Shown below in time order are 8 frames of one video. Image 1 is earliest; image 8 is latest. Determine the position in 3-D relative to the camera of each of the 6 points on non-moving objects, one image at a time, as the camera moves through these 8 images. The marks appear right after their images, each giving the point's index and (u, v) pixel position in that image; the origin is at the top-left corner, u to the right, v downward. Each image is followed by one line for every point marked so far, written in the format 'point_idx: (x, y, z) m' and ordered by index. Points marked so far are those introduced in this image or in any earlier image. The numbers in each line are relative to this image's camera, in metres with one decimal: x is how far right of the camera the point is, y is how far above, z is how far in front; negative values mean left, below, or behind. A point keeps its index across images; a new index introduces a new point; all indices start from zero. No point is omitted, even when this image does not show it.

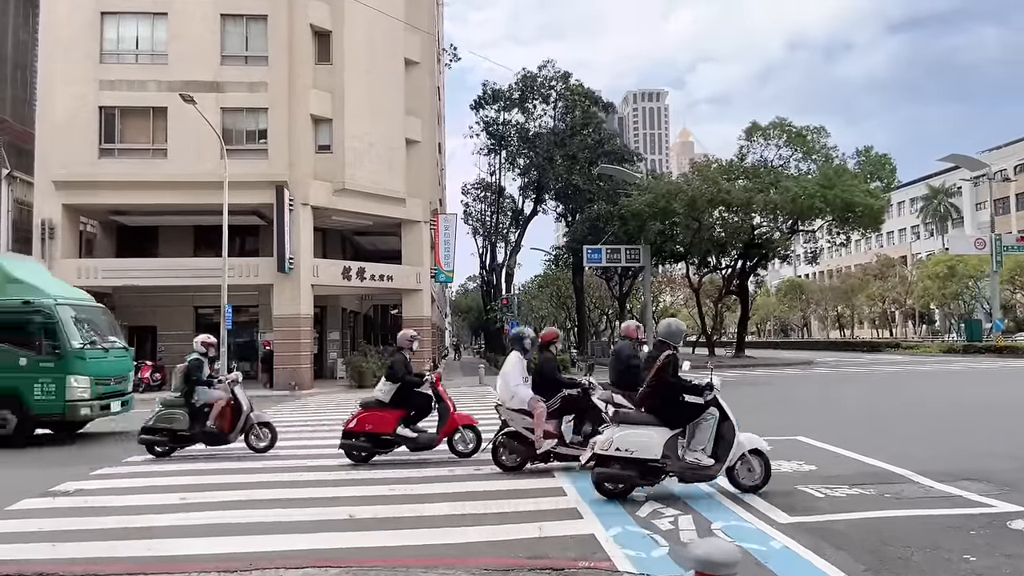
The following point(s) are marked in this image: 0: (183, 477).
0: (-4.0, -2.2, +8.8) m
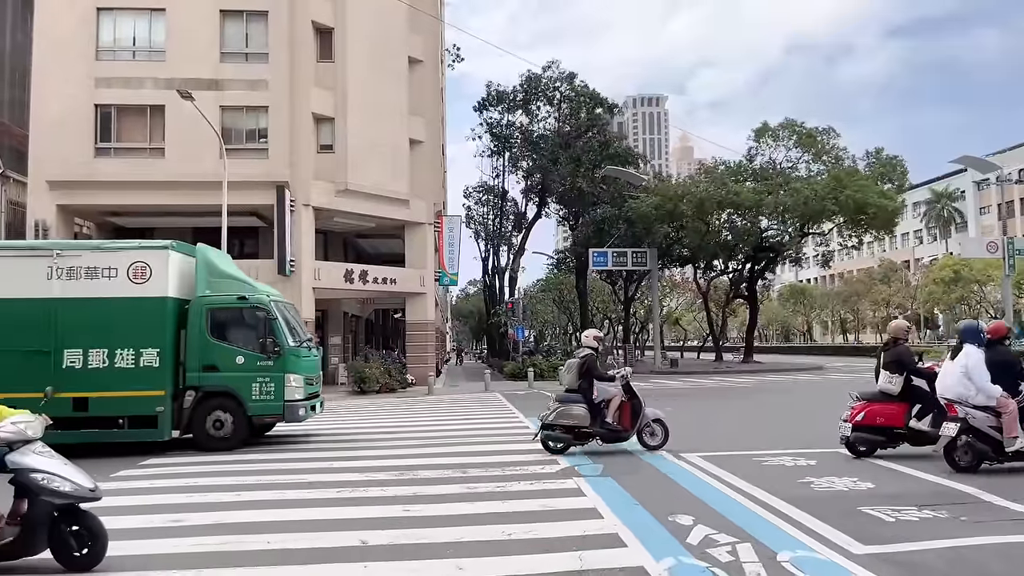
0: (-3.7, -2.2, +8.1) m
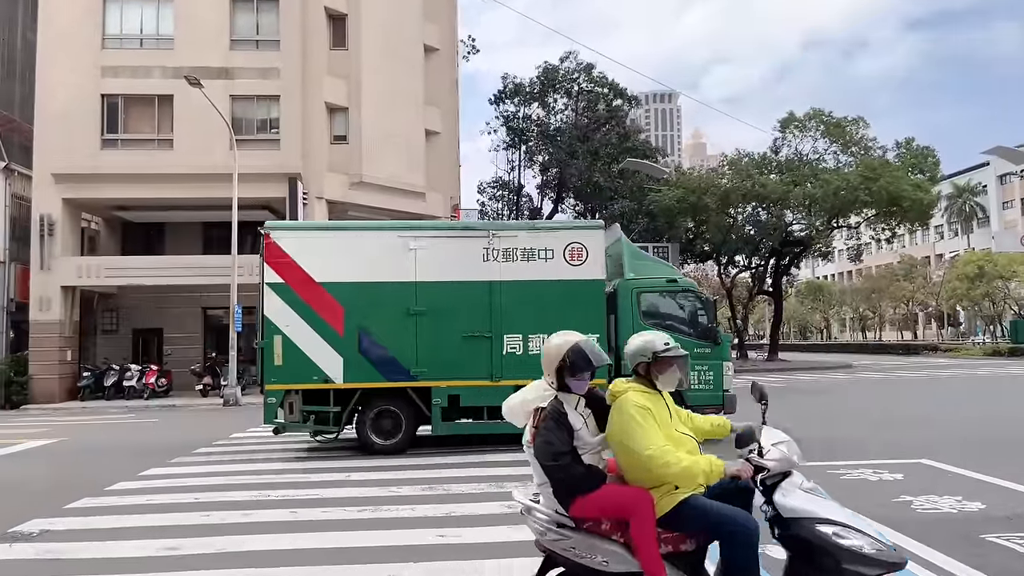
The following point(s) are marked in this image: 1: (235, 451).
0: (-3.3, -2.1, +7.1) m
1: (-4.3, -2.5, +11.4) m
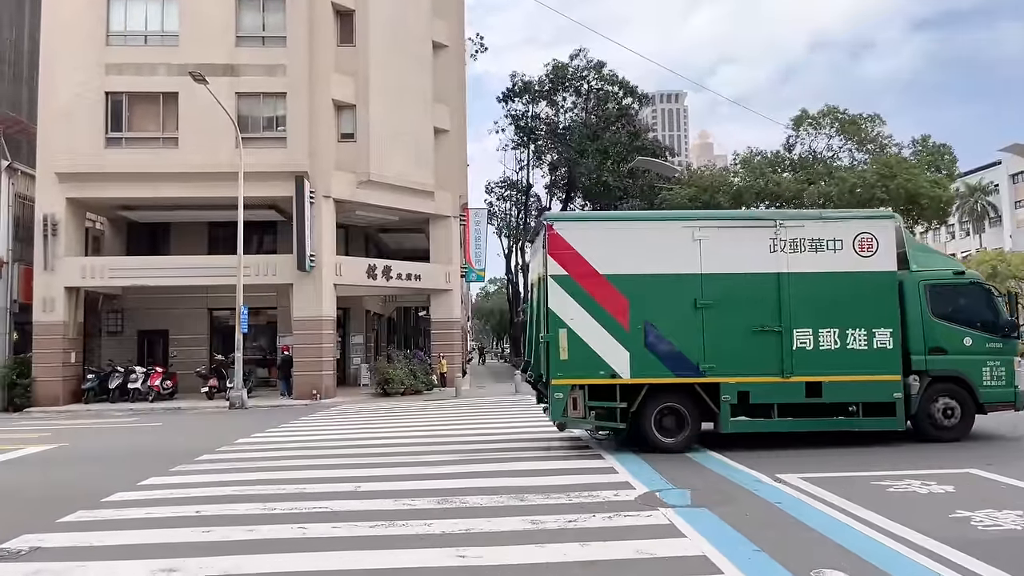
0: (-3.1, -2.1, +6.7) m
1: (-4.1, -2.5, +11.0) m
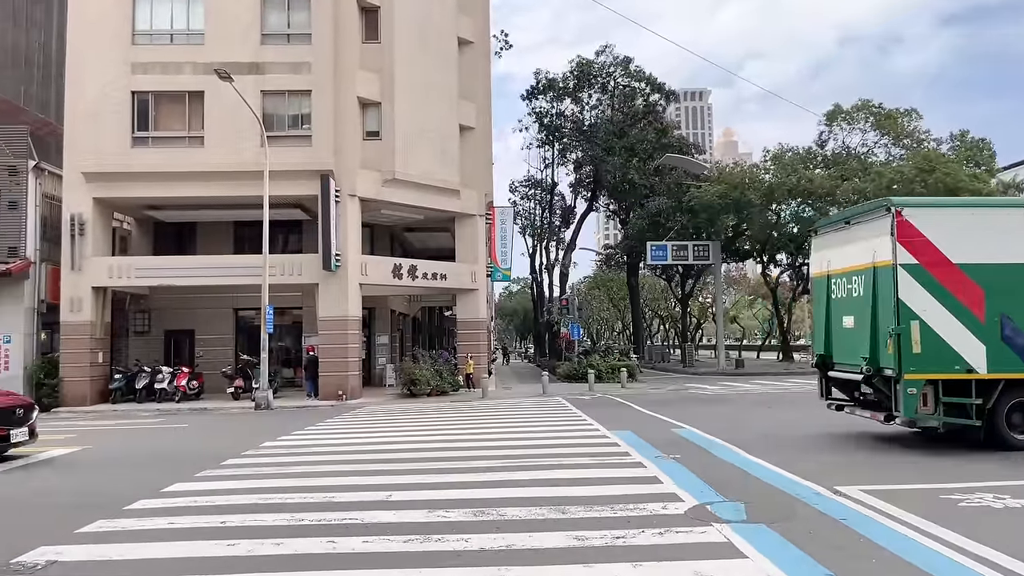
0: (-2.7, -2.1, +6.4) m
1: (-3.6, -2.5, +10.7) m
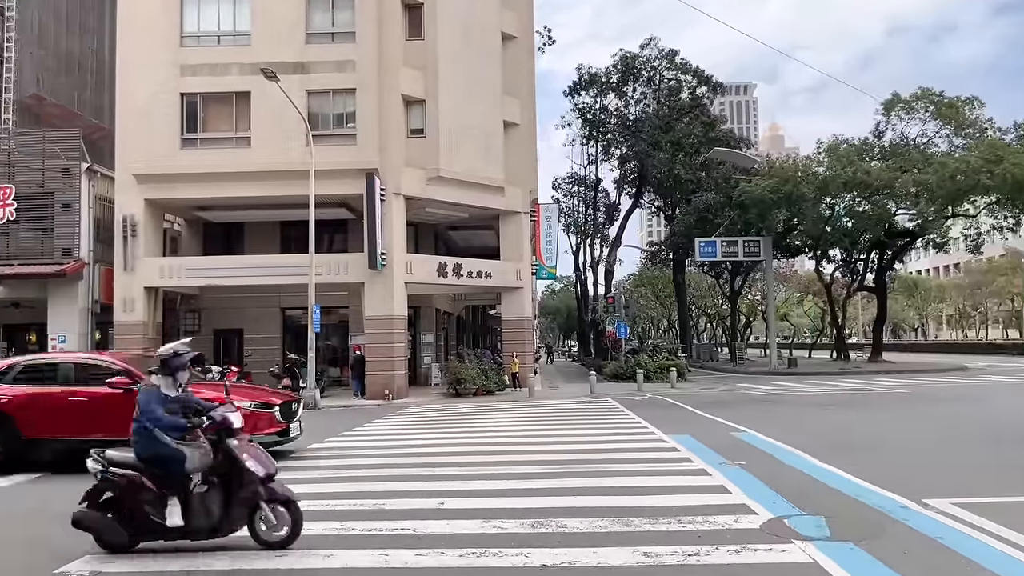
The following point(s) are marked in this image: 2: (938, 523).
0: (-2.2, -2.1, +6.1) m
1: (-2.9, -2.5, +10.5) m
2: (+3.6, -2.0, +6.2) m
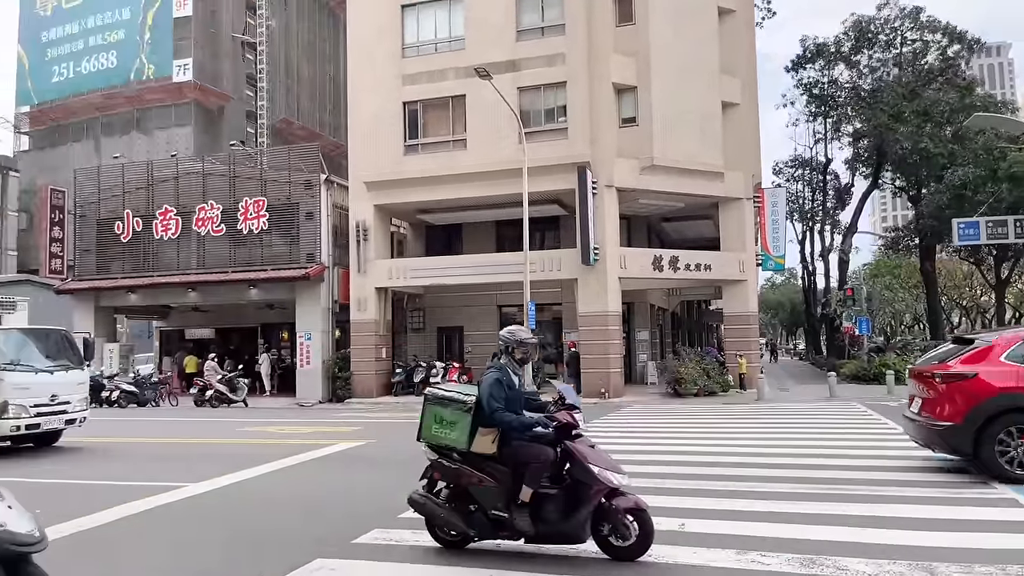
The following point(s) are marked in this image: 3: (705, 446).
0: (-0.3, -2.1, +5.7) m
1: (+0.3, -2.4, +10.0) m
2: (+5.3, -1.8, +4.2) m
3: (+3.0, -2.5, +11.4) m
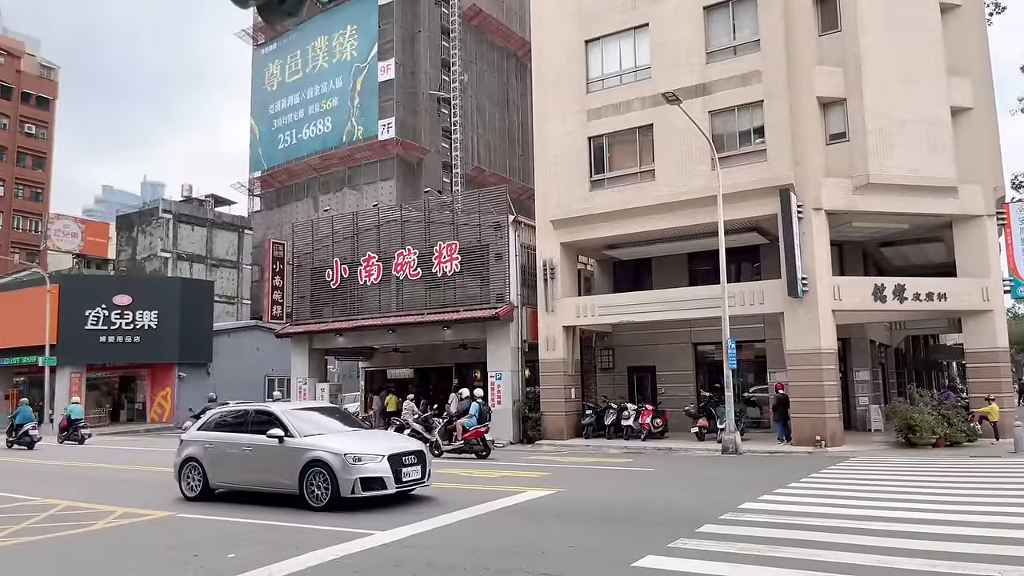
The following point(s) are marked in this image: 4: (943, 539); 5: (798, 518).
0: (+1.1, -2.3, +4.7) m
1: (+2.8, -2.9, +8.7) m
2: (+6.1, -1.8, +1.8) m
3: (+5.7, -2.9, +9.3) m
4: (+4.7, -2.6, +7.6) m
5: (+3.7, -2.9, +9.1) m
